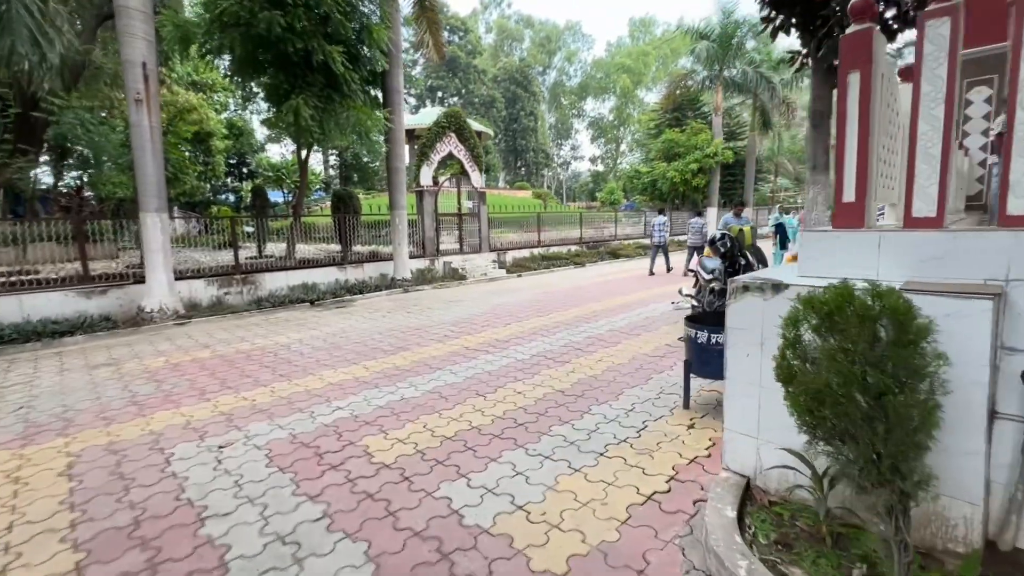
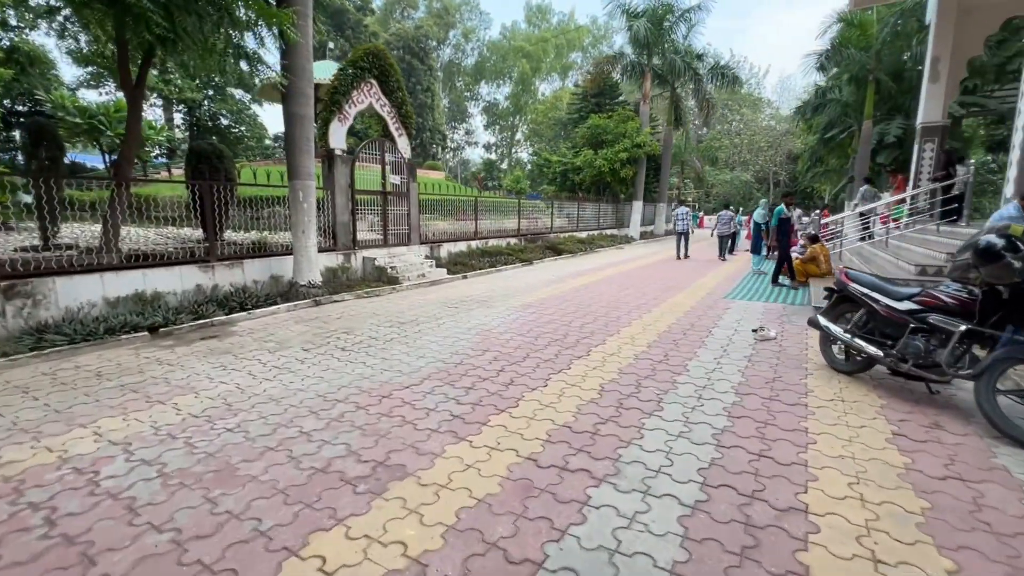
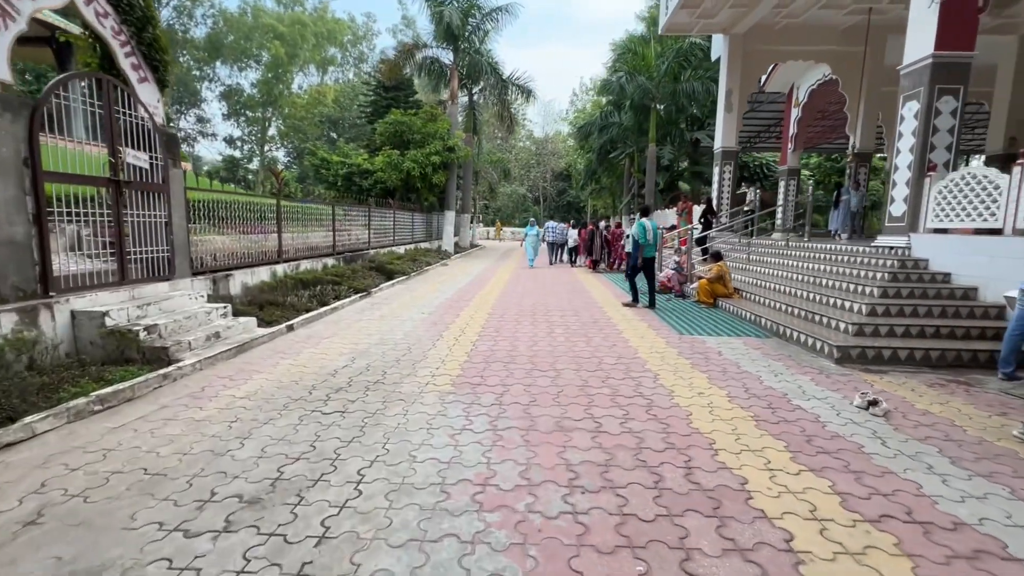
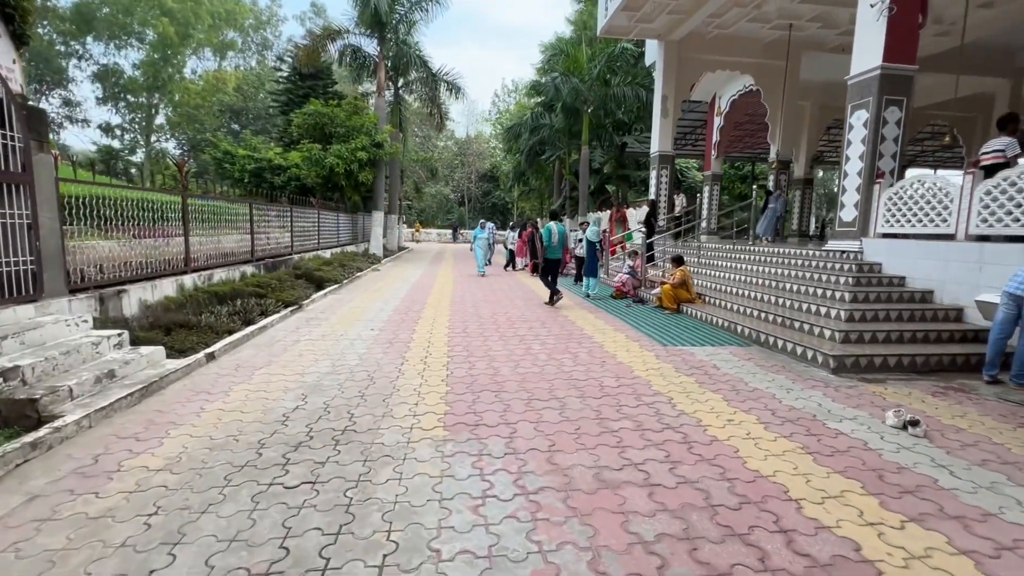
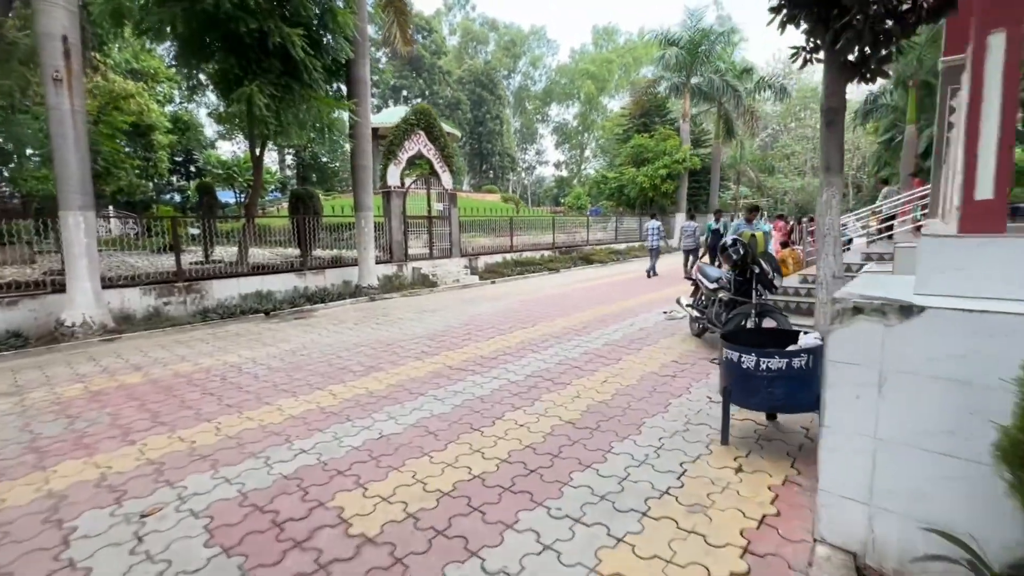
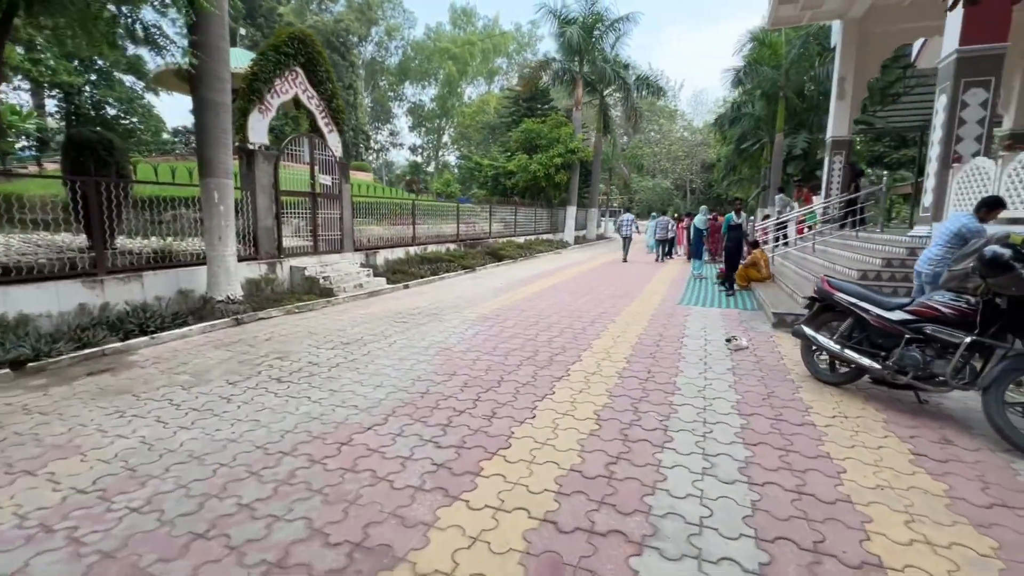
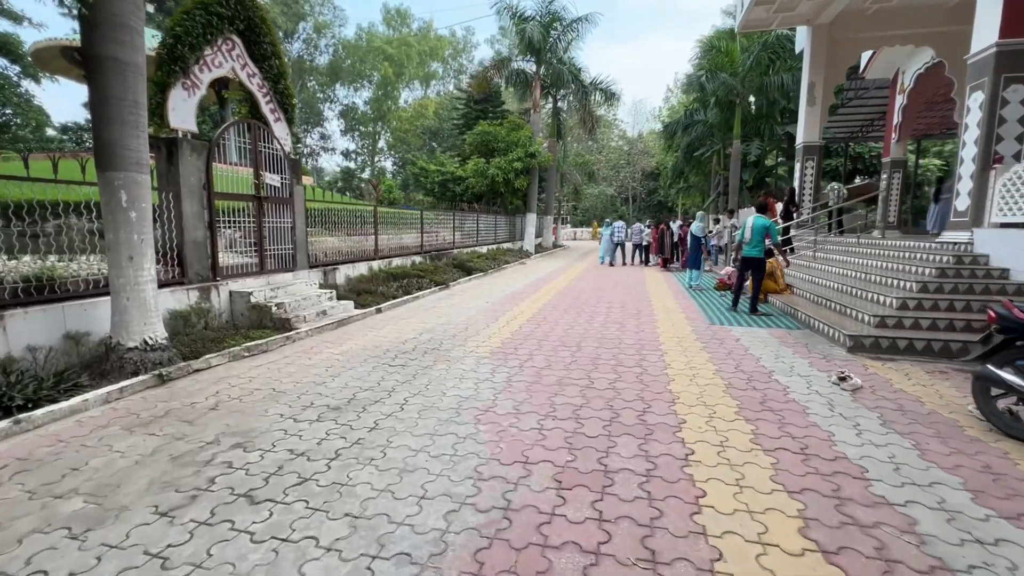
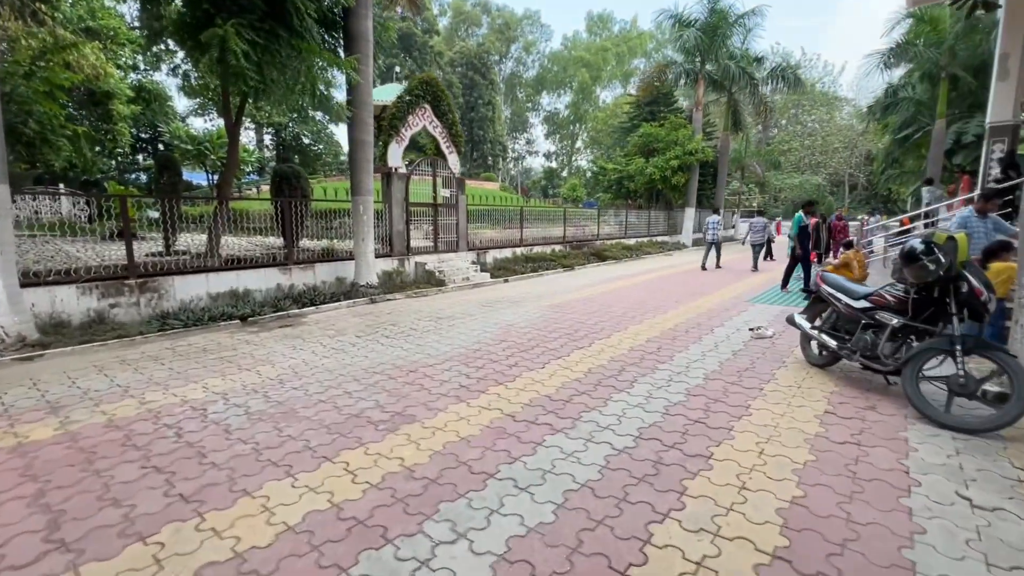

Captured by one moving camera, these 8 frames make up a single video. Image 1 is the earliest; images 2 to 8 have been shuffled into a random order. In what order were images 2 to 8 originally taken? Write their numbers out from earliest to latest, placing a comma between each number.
5, 8, 2, 6, 7, 3, 4
